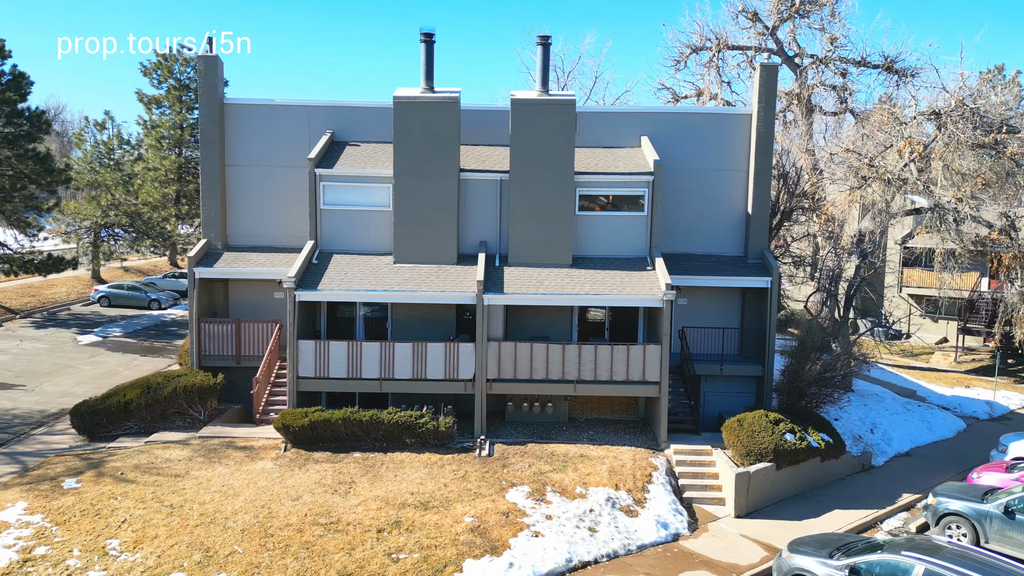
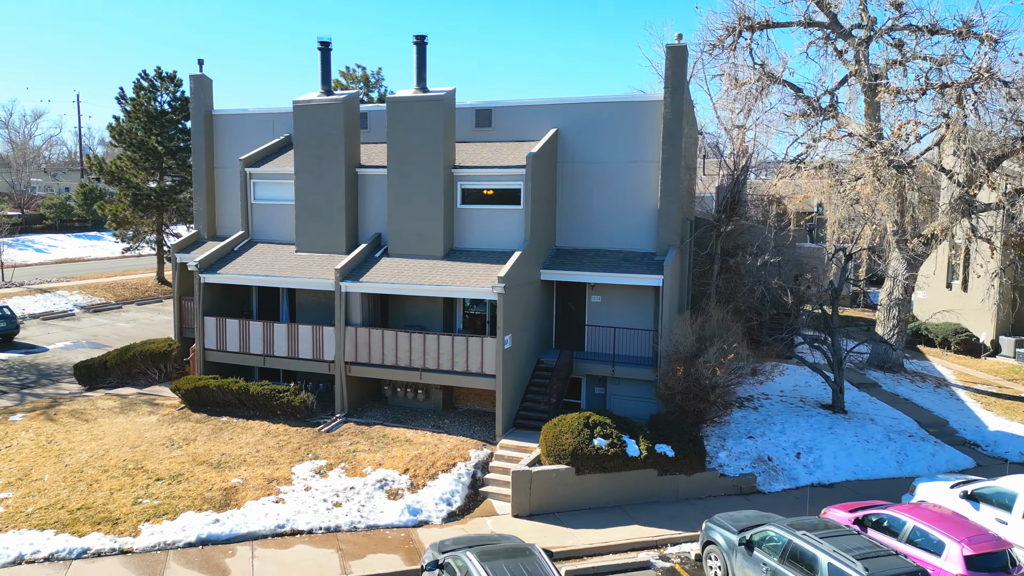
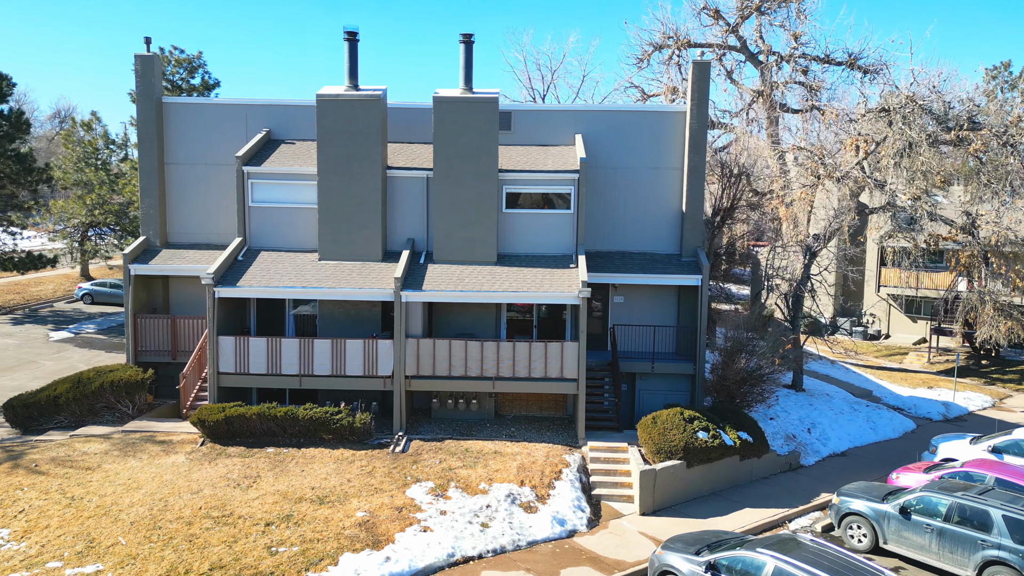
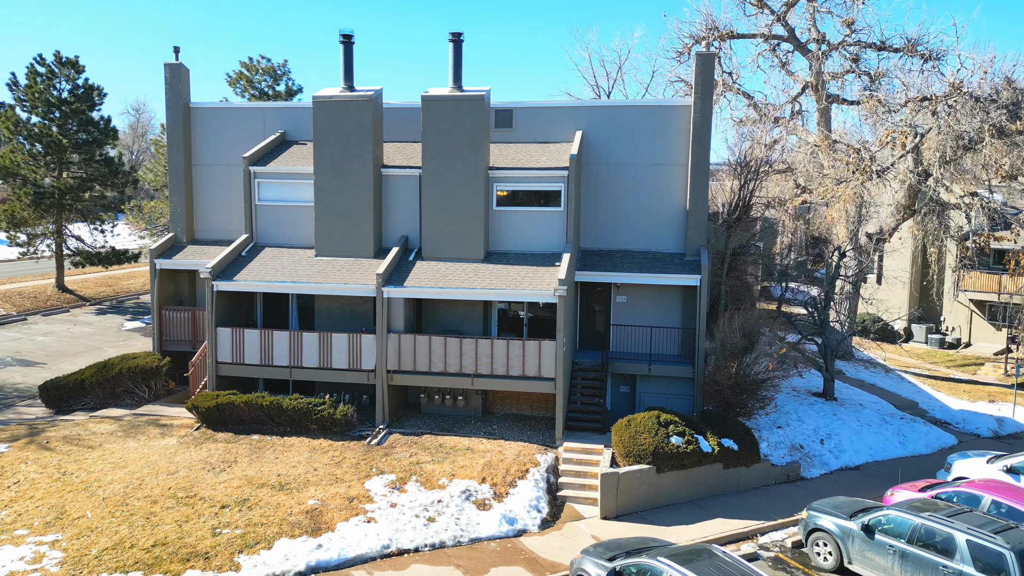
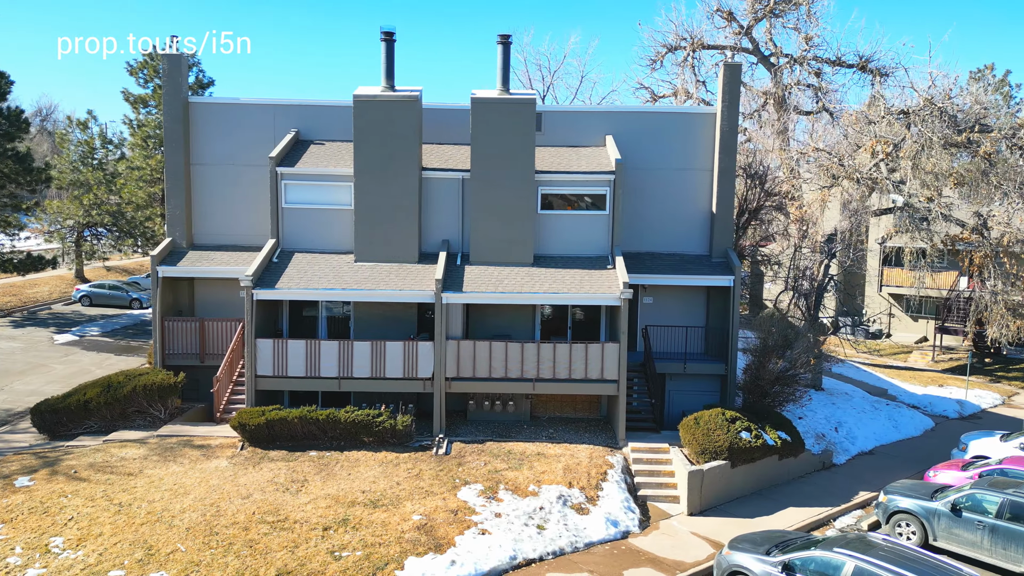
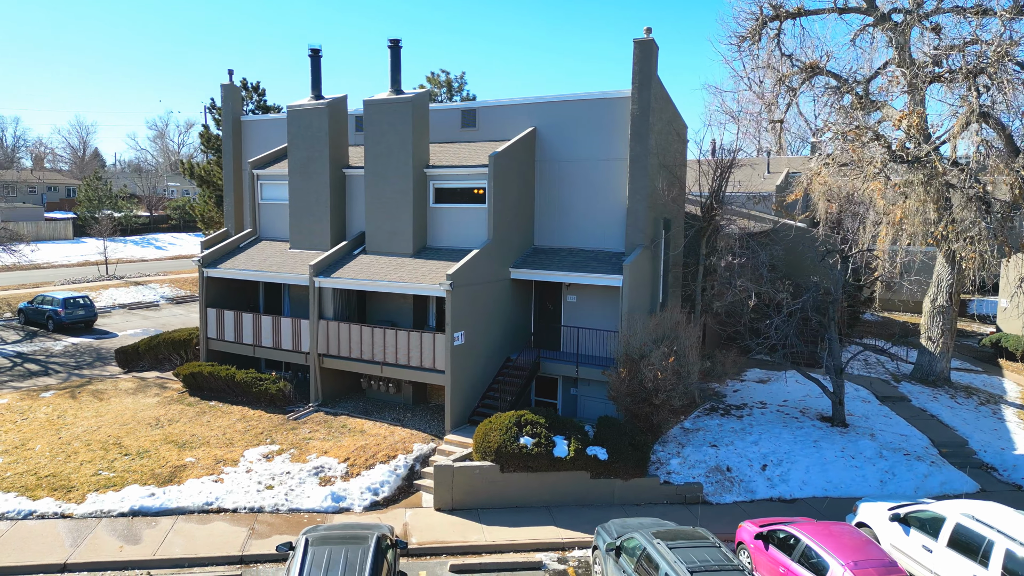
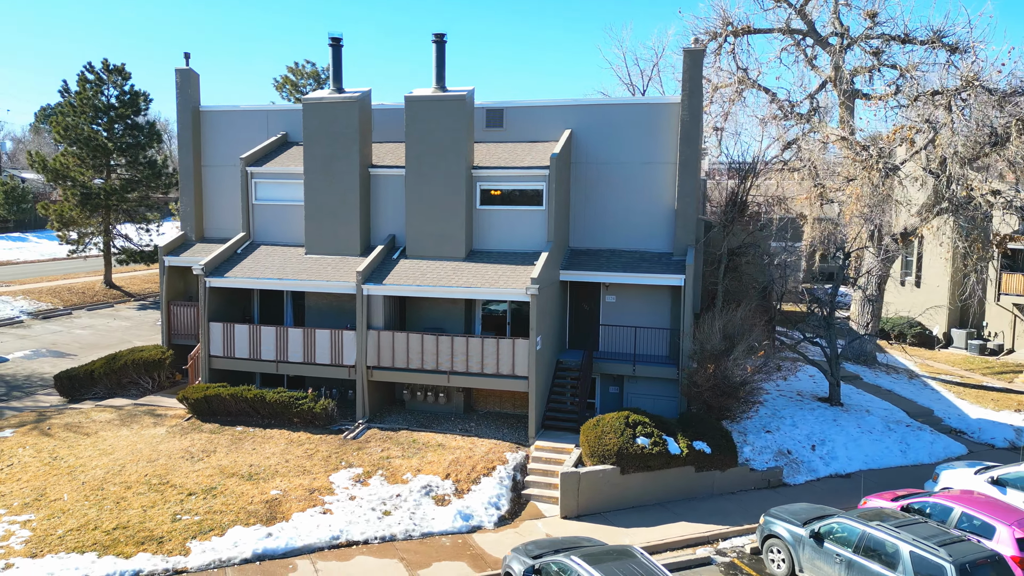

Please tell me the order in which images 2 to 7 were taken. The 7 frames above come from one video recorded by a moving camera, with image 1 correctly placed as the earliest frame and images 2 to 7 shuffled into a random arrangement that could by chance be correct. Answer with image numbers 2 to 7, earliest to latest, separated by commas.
5, 3, 4, 7, 2, 6
